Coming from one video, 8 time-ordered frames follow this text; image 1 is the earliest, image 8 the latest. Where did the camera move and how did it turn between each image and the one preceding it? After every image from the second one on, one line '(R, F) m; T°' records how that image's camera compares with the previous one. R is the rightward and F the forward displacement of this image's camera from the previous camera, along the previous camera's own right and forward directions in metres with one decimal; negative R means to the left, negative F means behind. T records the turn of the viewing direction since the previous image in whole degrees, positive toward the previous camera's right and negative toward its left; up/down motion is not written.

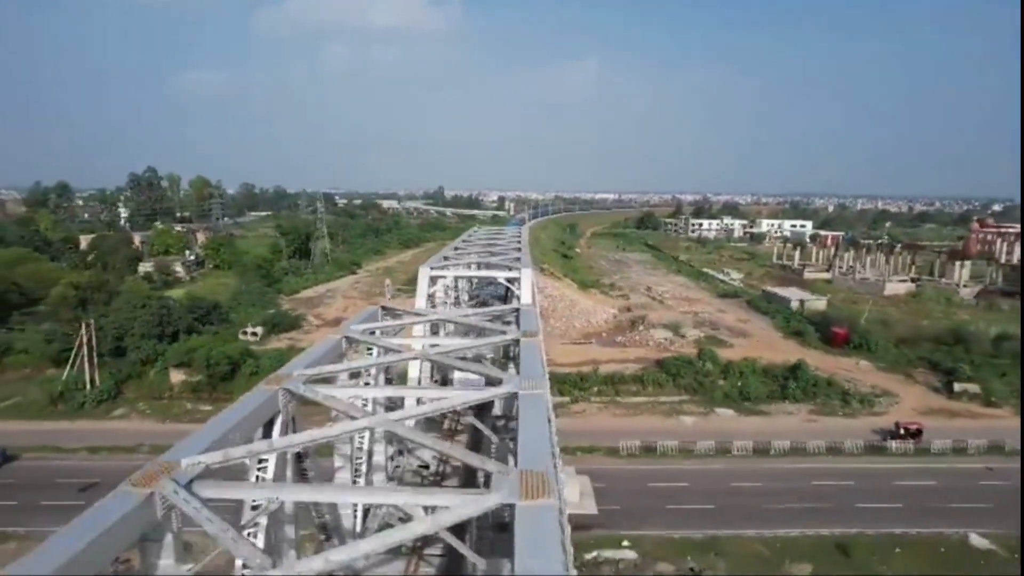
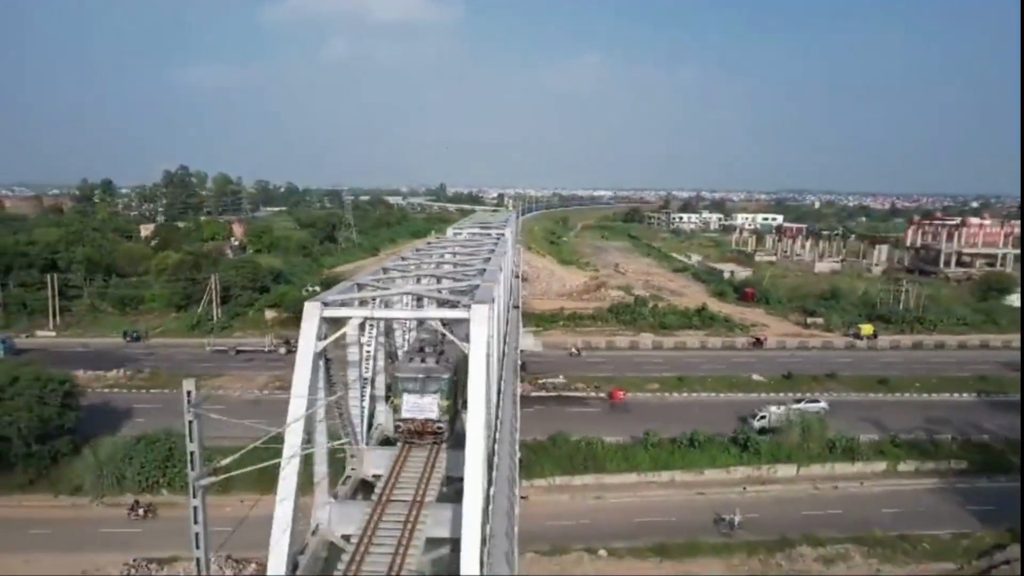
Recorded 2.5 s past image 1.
(+0.5, -11.6) m; 0°
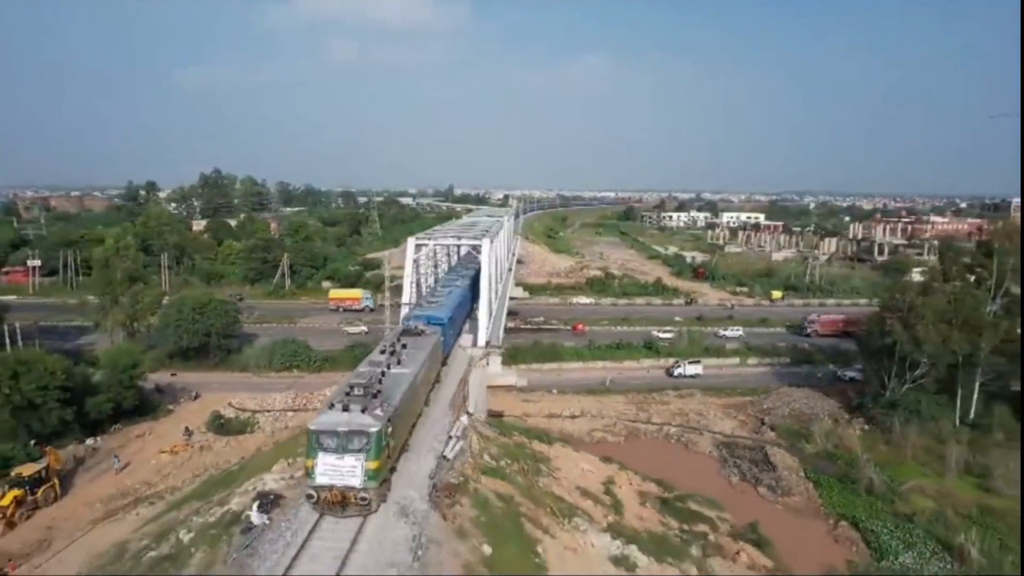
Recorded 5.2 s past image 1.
(+0.5, -11.5) m; 0°
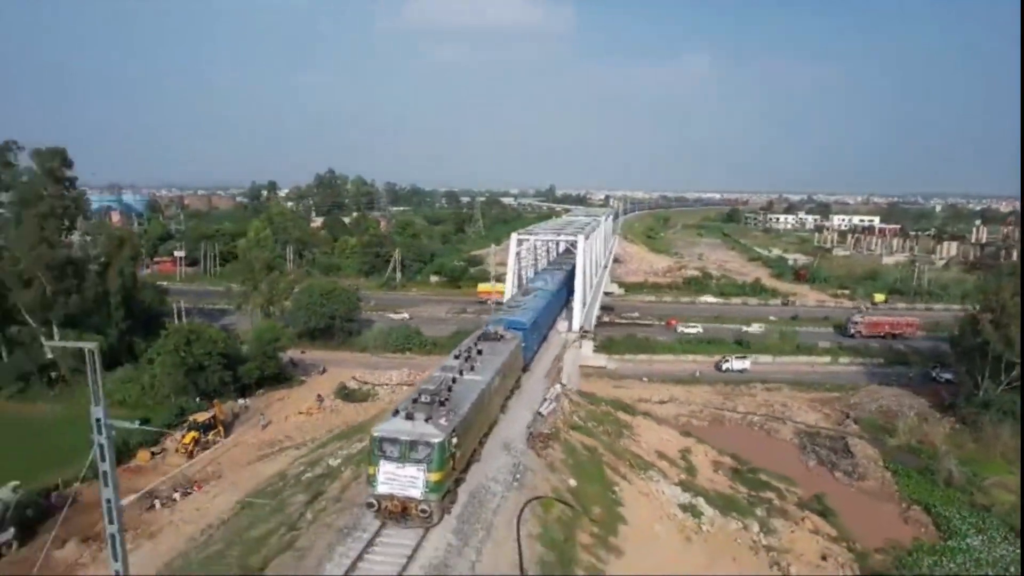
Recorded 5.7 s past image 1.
(+0.2, -2.1) m; -8°
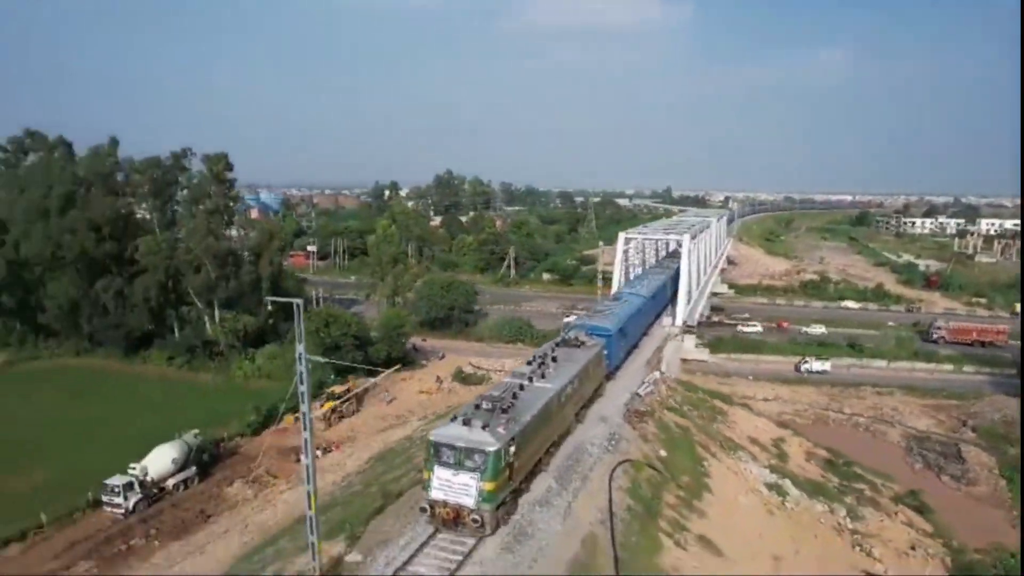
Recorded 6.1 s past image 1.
(+0.2, -1.5) m; -9°
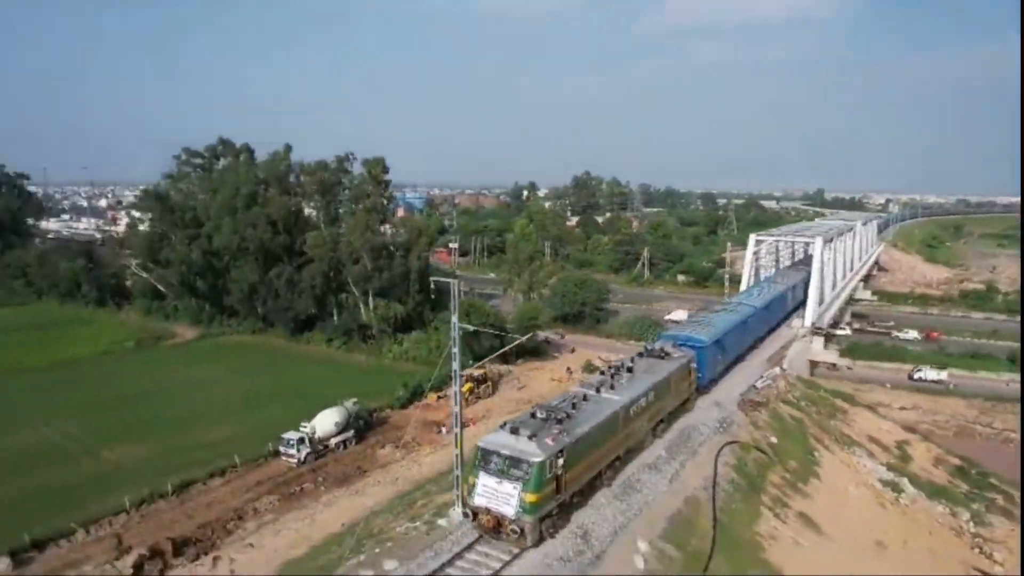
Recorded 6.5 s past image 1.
(+0.3, -1.4) m; -11°
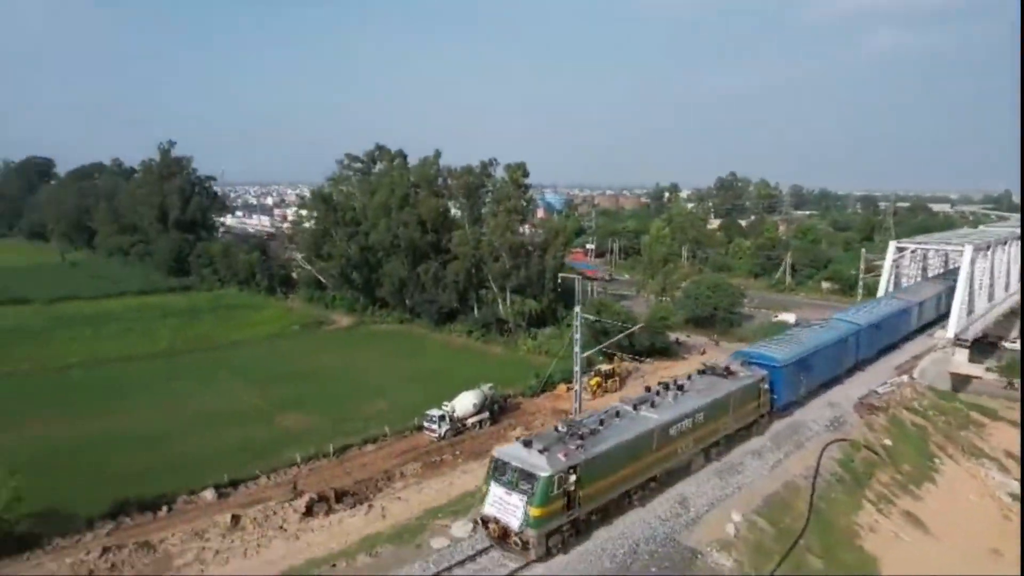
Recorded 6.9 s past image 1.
(+0.3, -1.4) m; -11°
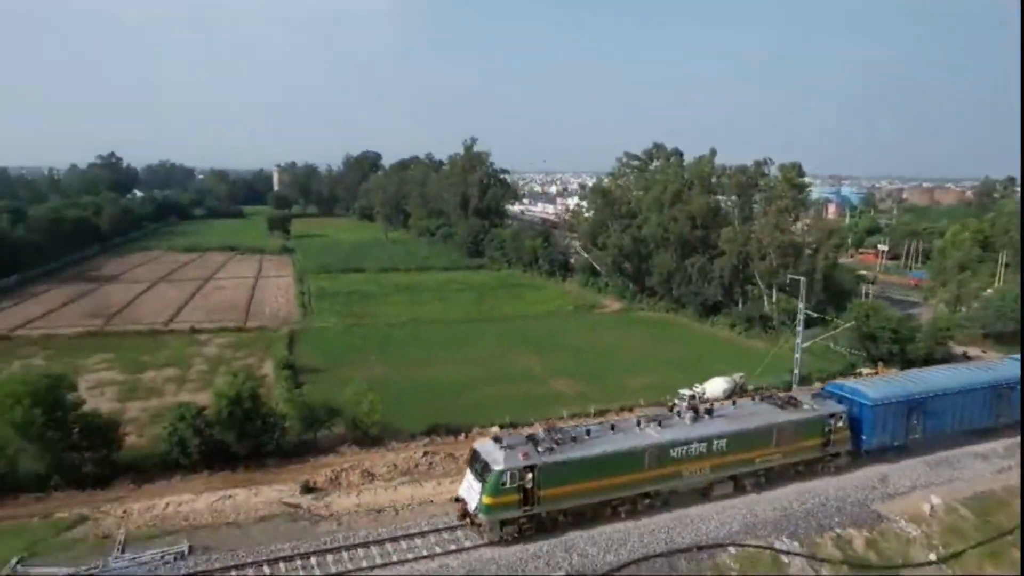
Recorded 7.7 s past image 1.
(+0.8, -2.4) m; -22°
